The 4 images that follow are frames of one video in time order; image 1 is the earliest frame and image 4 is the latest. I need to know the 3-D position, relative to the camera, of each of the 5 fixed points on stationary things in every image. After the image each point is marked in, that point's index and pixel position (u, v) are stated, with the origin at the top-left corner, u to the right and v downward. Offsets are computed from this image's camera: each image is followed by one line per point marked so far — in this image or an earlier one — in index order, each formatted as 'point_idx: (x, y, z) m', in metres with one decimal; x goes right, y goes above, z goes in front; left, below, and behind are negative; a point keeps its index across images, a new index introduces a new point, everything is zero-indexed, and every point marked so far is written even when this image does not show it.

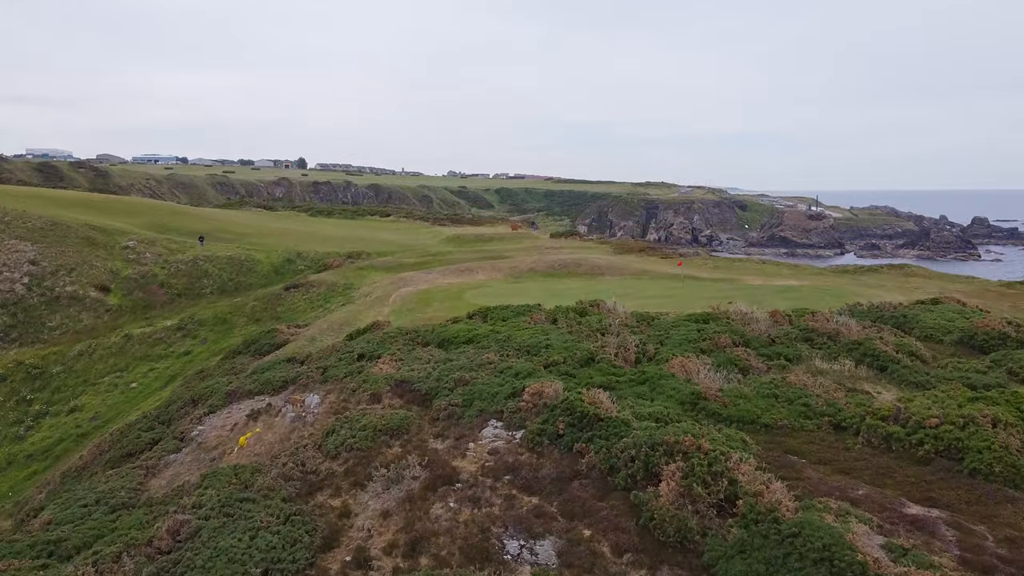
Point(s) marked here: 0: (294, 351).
0: (-7.4, -2.1, +18.1) m
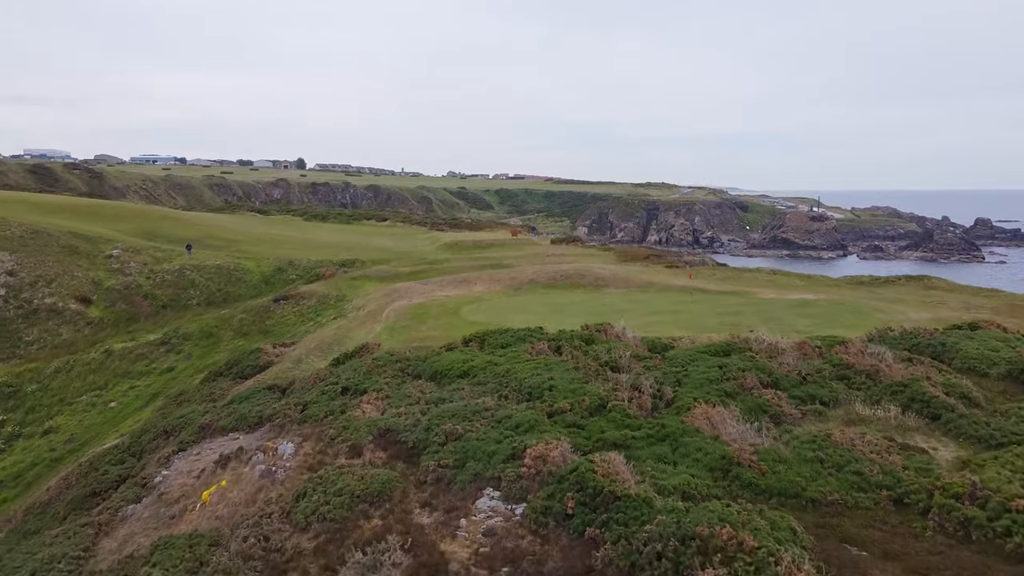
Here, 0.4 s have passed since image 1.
0: (-7.4, -2.7, +16.8) m
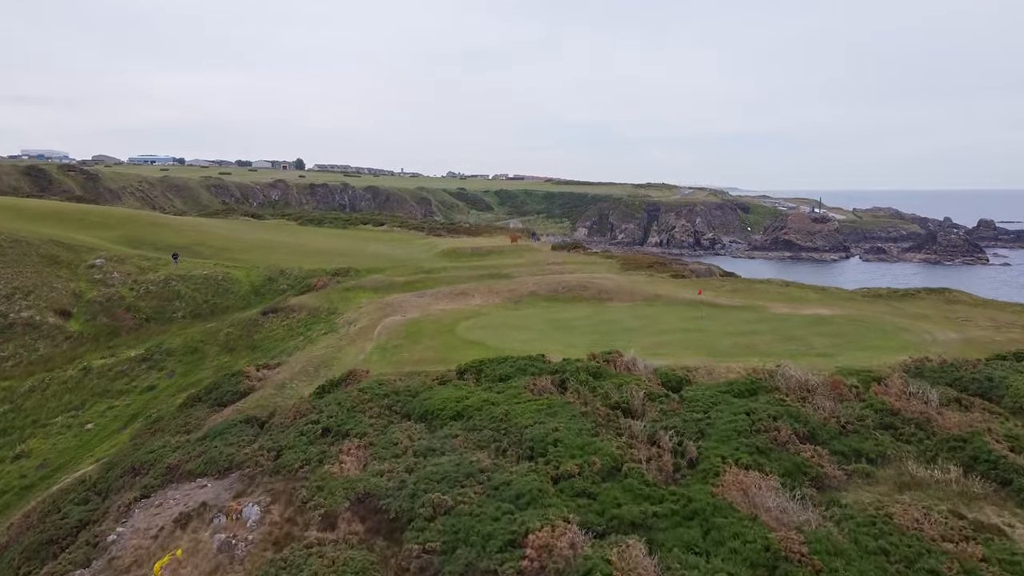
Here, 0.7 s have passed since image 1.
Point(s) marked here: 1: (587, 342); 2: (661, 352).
0: (-7.4, -3.4, +15.6) m
1: (+2.6, -1.9, +19.1) m
2: (+4.9, -2.1, +17.7) m
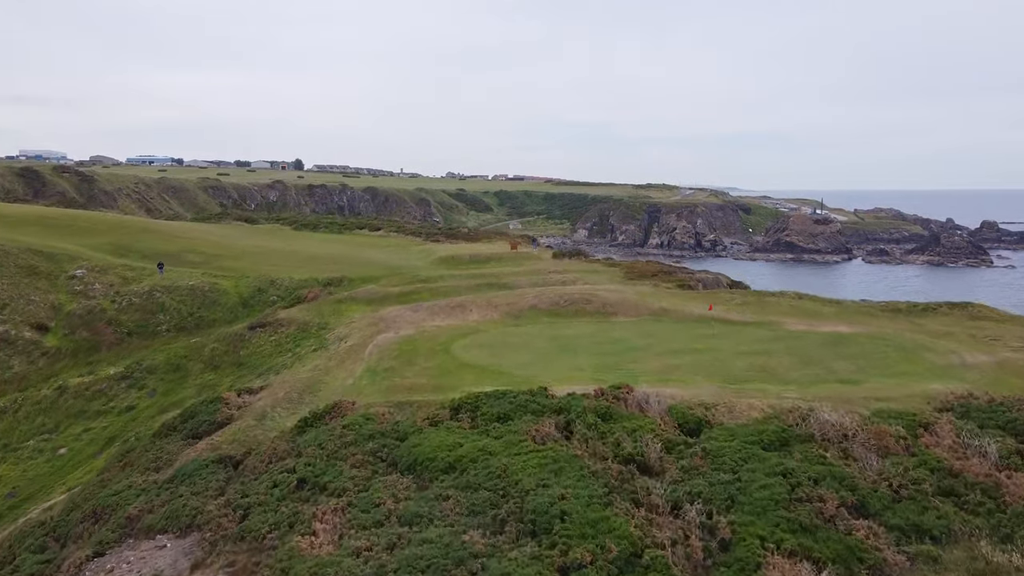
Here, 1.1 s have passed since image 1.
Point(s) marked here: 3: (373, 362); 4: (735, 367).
0: (-7.4, -4.0, +14.3) m
1: (+2.6, -2.5, +17.9) m
2: (+4.9, -2.7, +16.4) m
3: (-5.0, -2.6, +19.3) m
4: (+7.0, -2.5, +16.9) m
